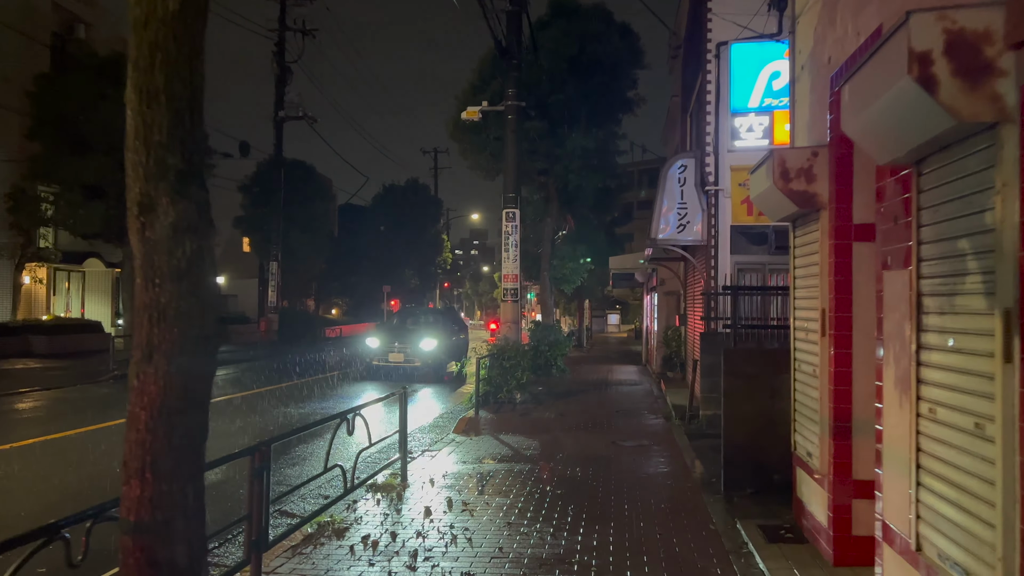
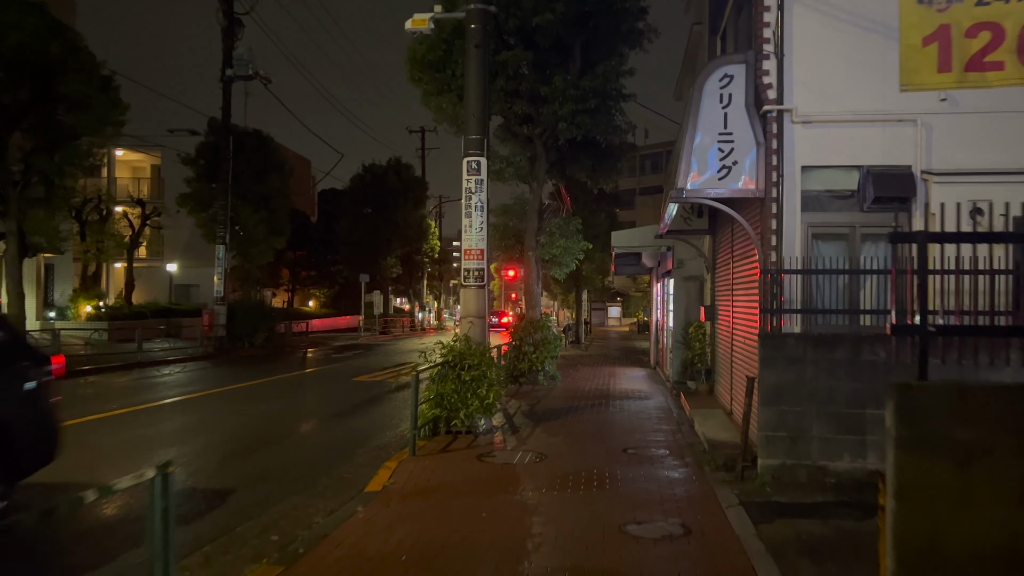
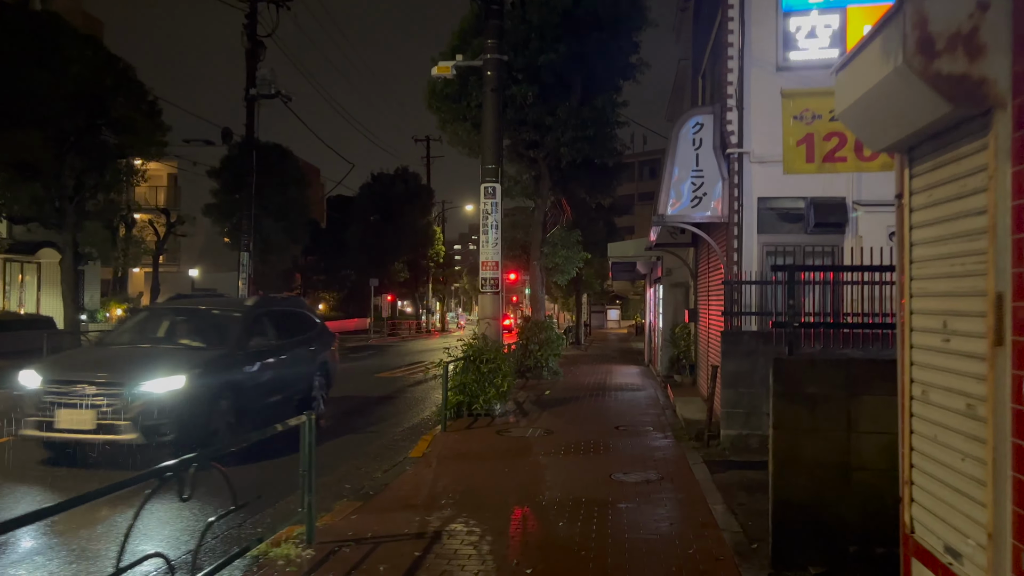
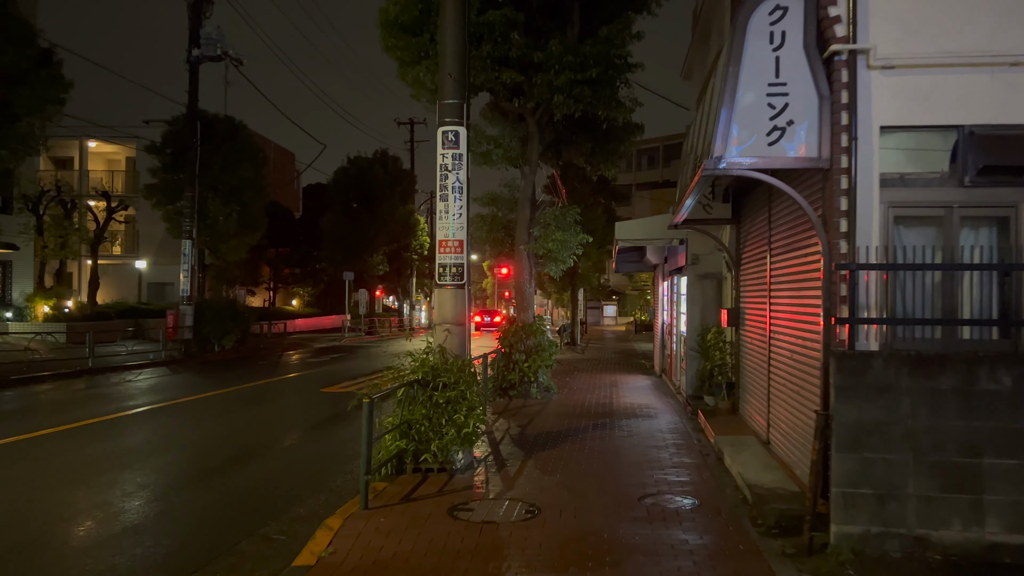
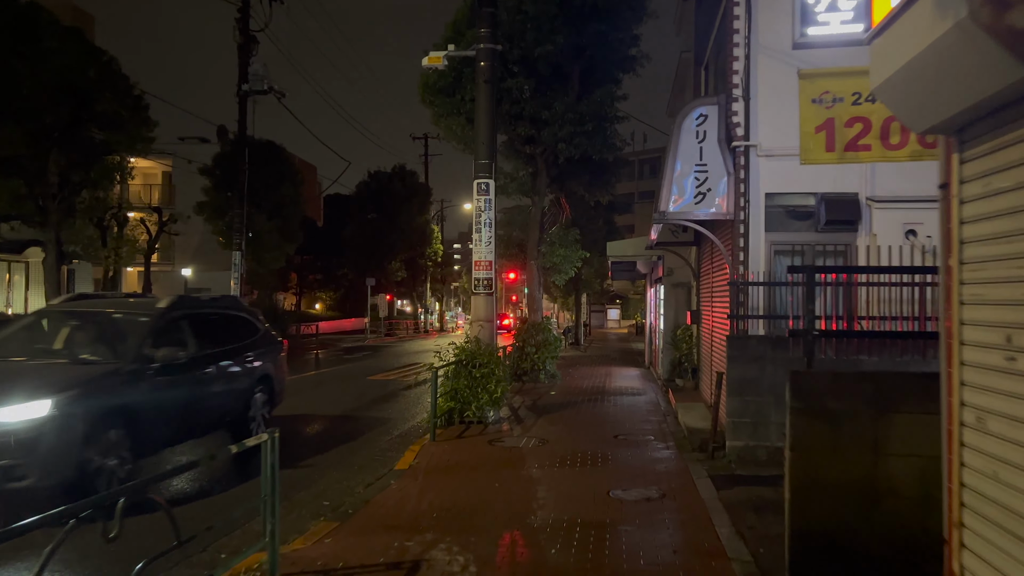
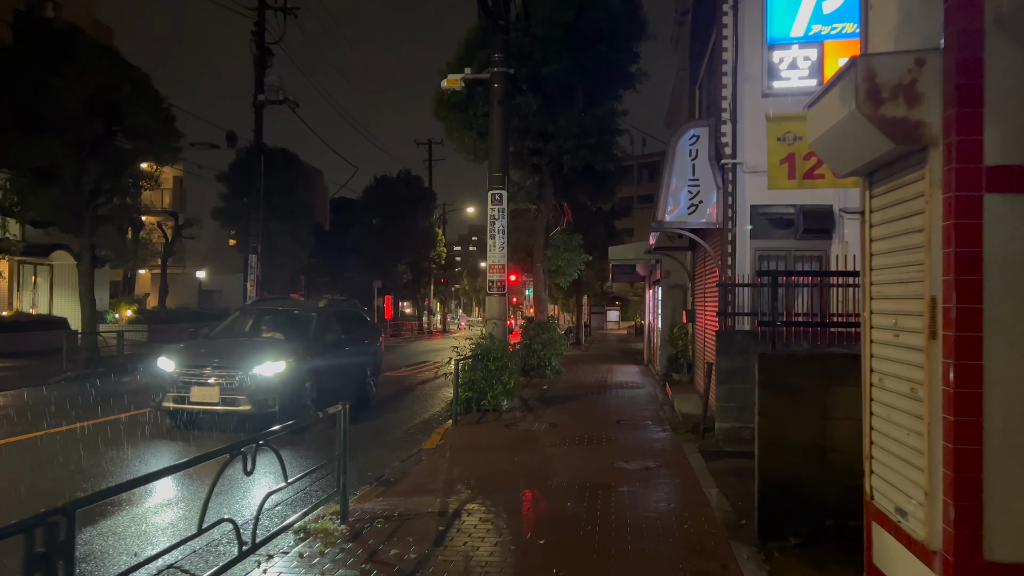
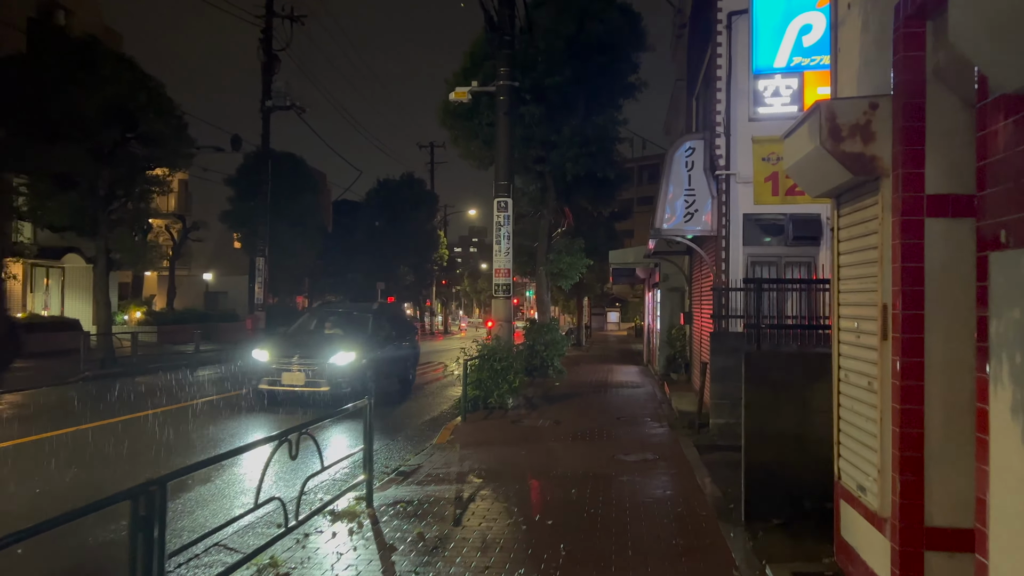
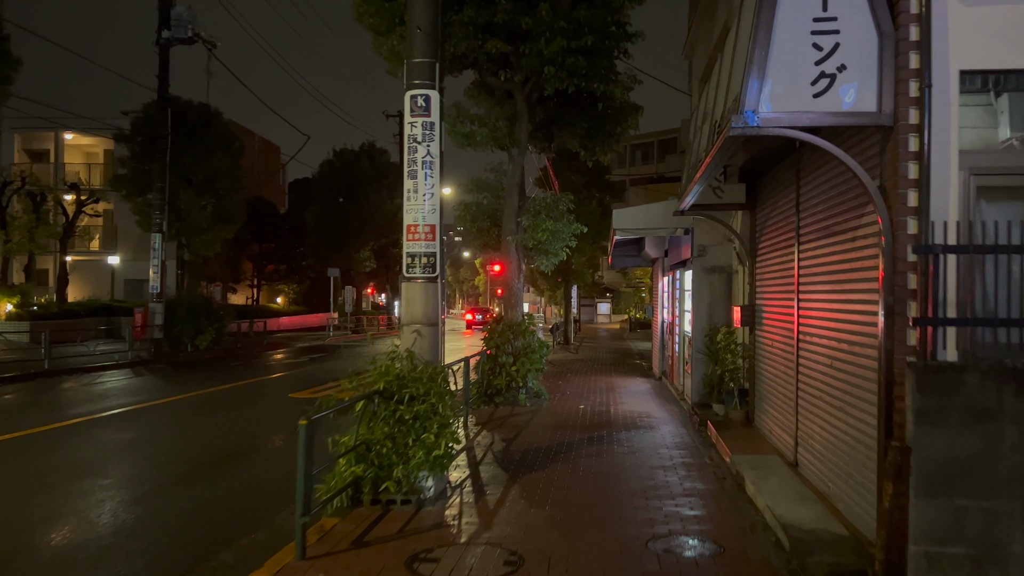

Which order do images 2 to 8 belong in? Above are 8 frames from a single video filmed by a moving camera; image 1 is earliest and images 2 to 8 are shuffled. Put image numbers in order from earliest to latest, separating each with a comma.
7, 6, 3, 5, 2, 4, 8
